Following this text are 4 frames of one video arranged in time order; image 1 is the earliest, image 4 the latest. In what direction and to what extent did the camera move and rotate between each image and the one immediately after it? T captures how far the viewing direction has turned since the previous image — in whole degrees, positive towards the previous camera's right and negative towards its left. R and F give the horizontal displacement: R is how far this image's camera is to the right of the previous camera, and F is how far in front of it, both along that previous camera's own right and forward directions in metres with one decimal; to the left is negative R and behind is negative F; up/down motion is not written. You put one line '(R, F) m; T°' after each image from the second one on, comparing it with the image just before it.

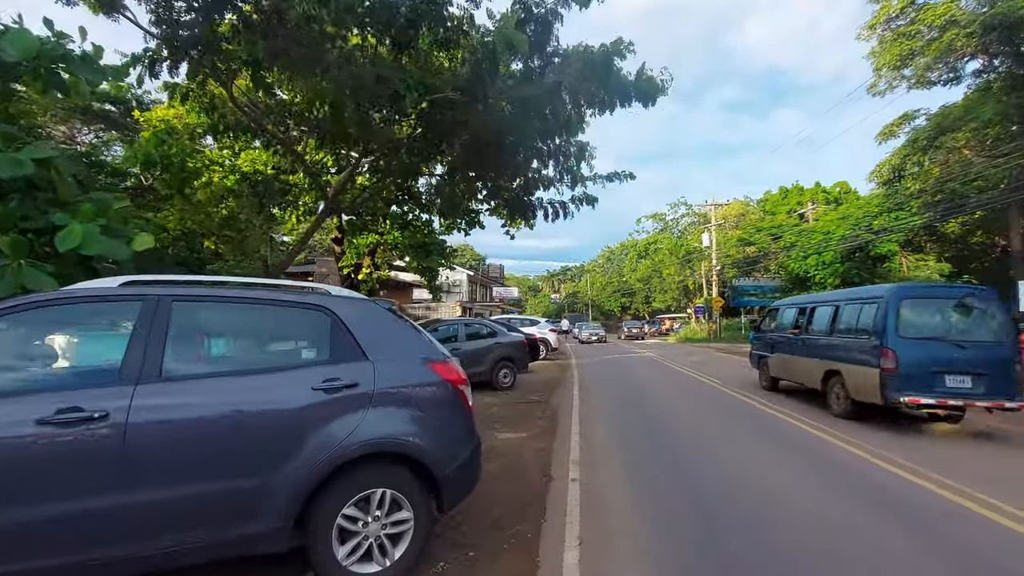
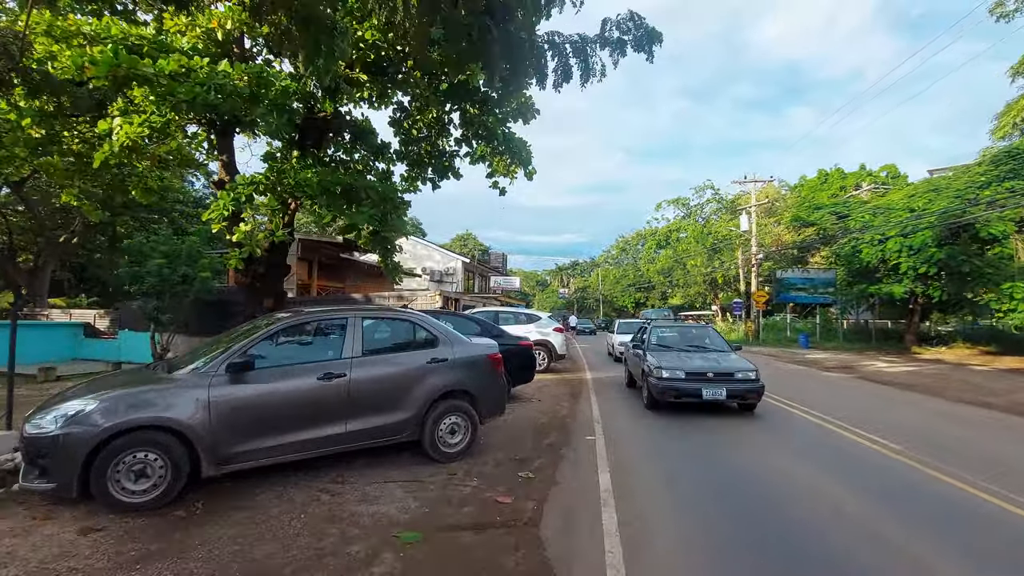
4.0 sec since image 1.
(+0.5, +6.2) m; -1°
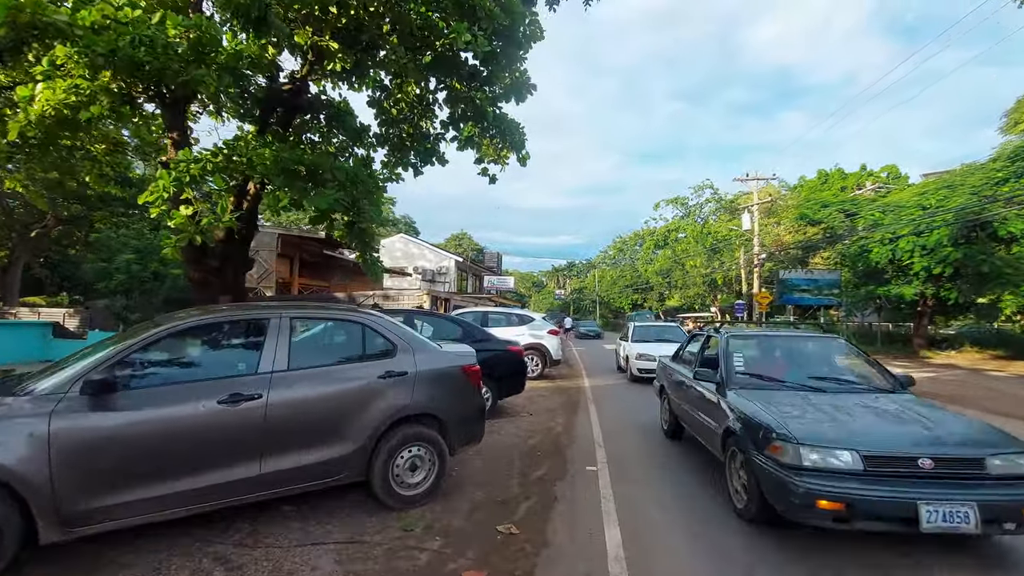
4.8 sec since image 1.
(+0.1, +1.3) m; 0°
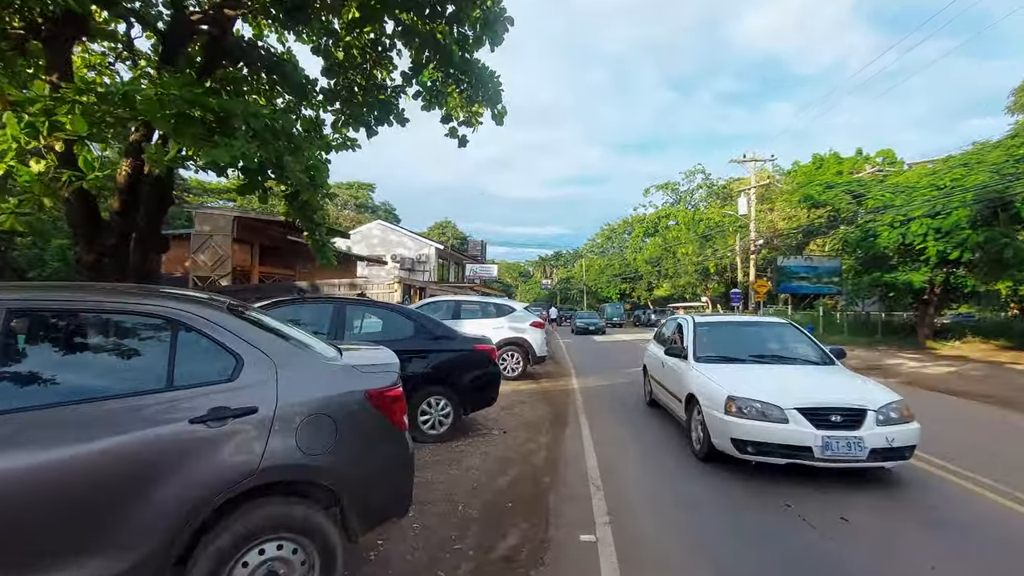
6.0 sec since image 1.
(+0.2, +1.9) m; +1°
